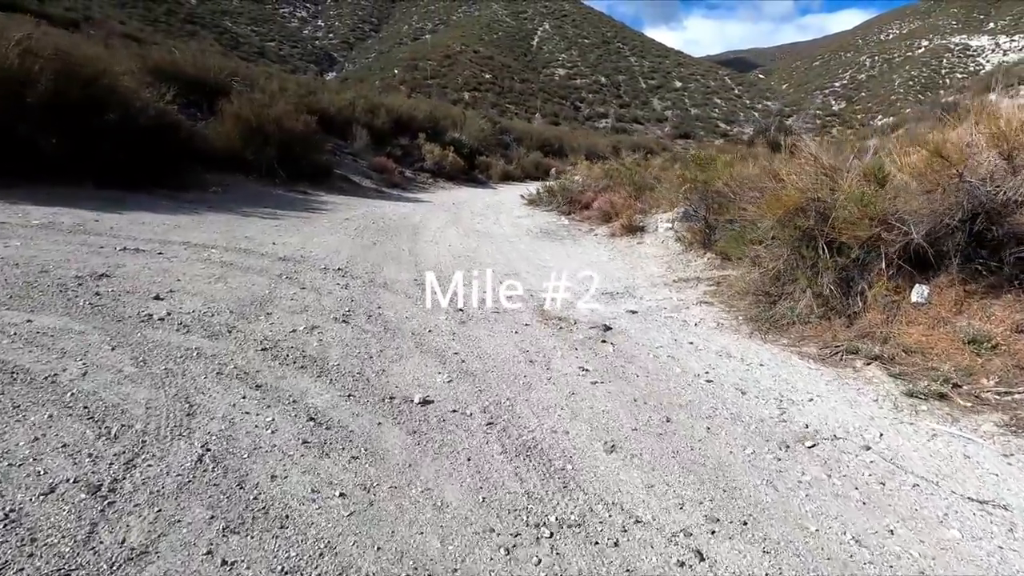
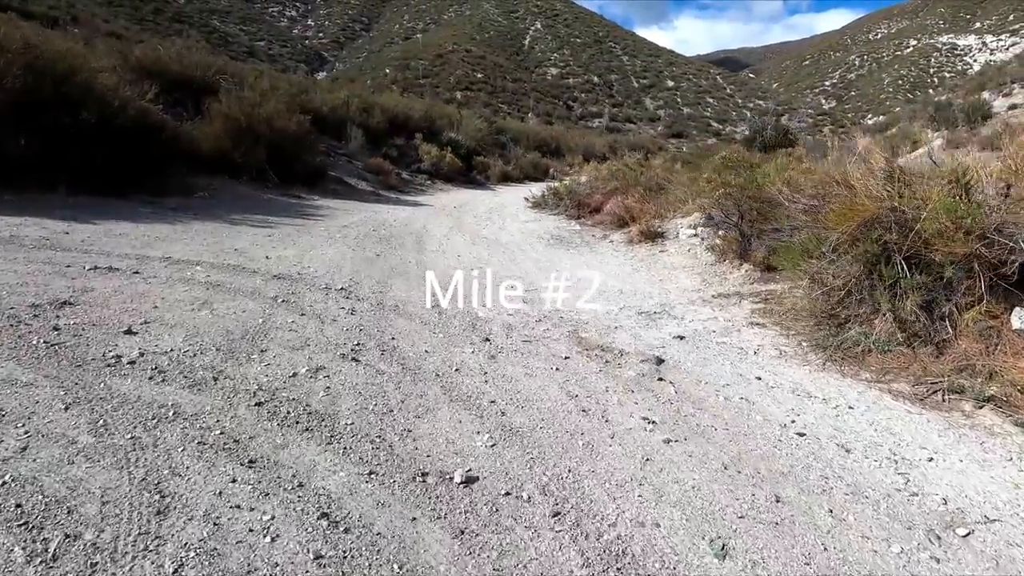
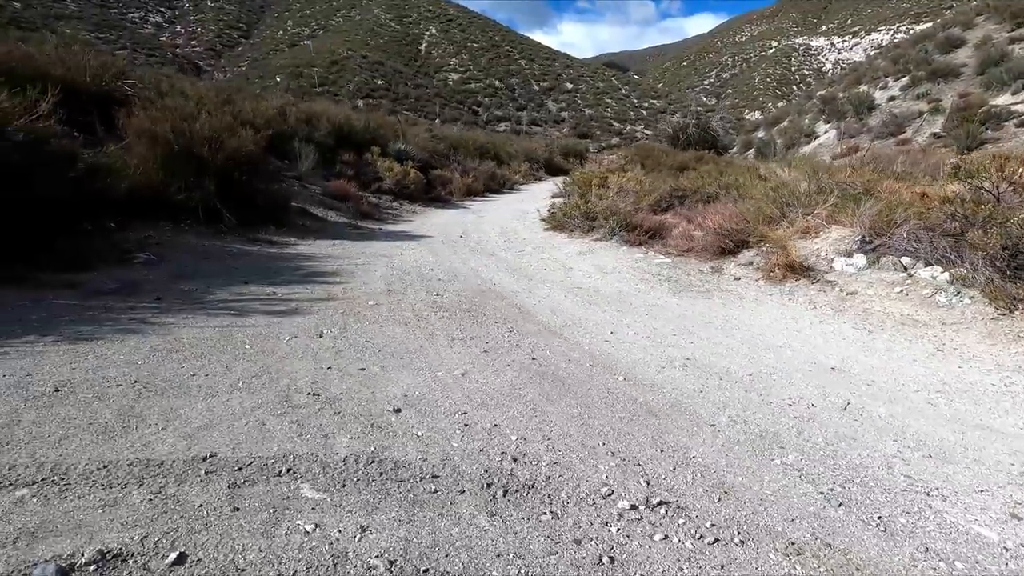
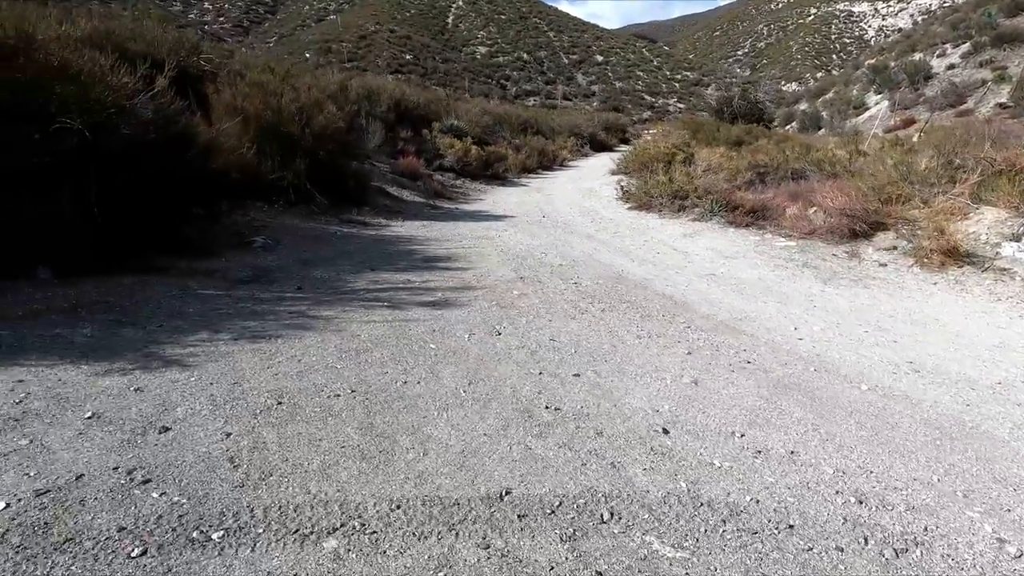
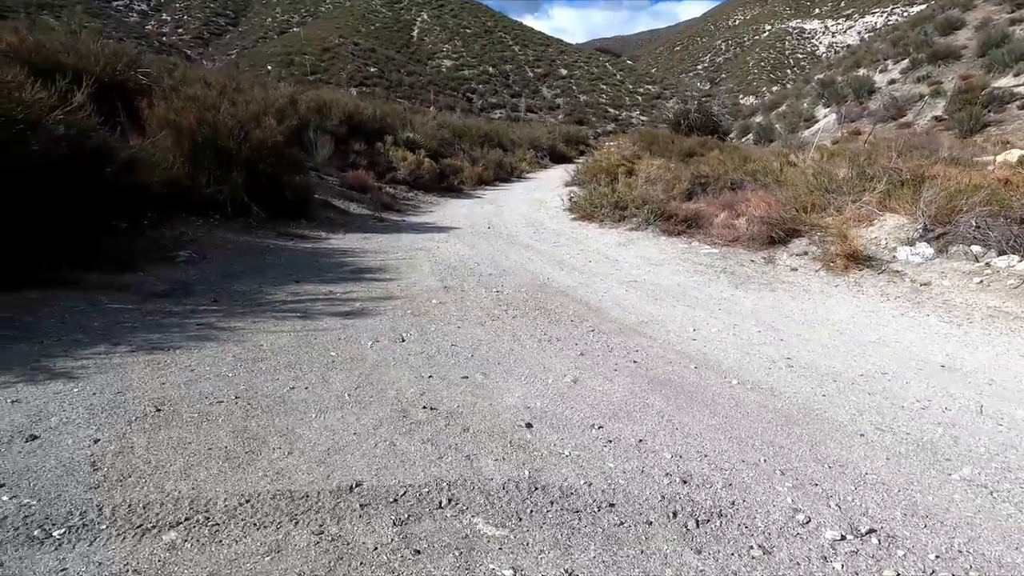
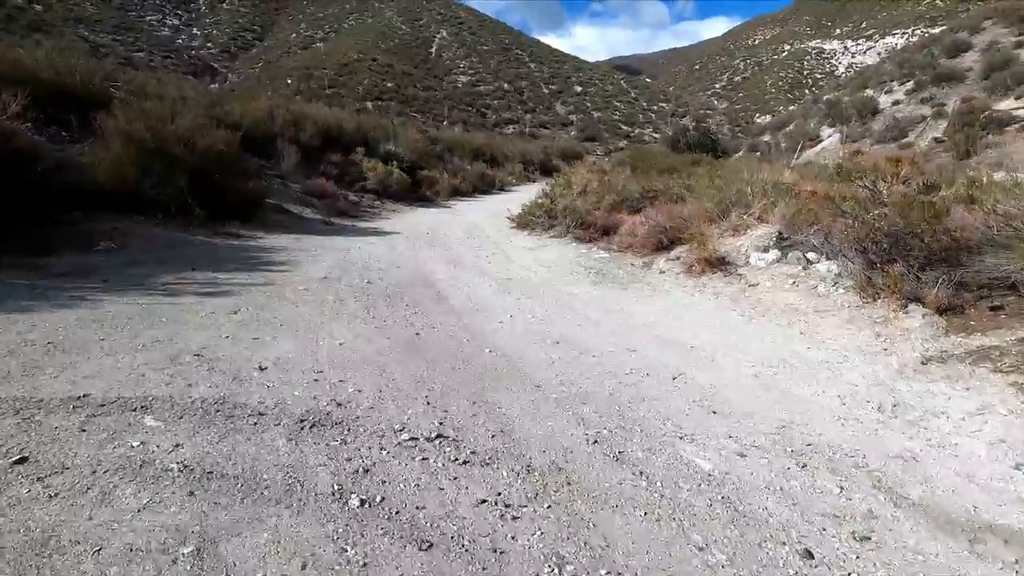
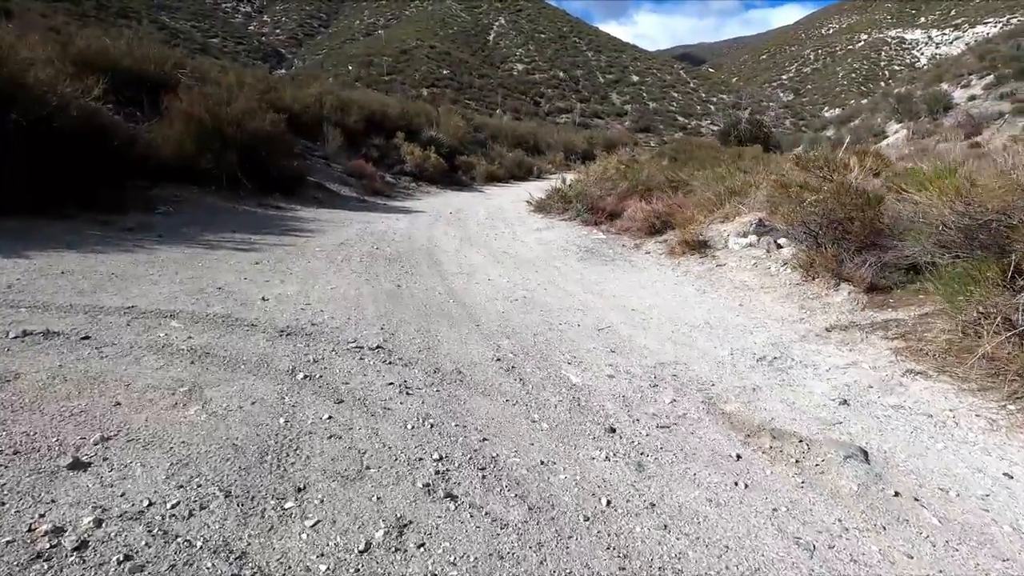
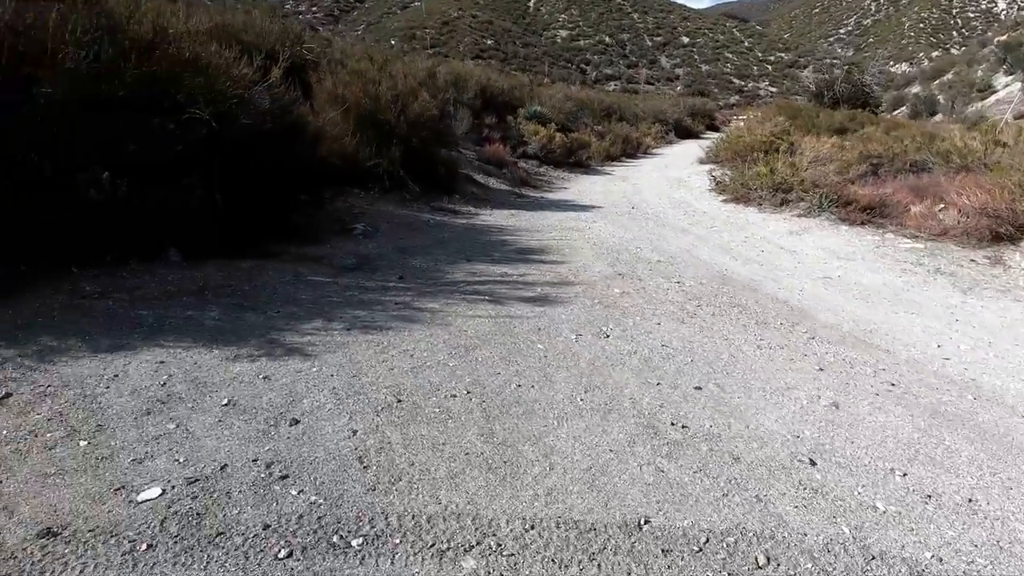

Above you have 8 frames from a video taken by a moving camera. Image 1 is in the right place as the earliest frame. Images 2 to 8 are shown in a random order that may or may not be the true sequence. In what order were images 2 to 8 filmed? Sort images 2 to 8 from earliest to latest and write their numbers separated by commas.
2, 7, 6, 3, 5, 4, 8
